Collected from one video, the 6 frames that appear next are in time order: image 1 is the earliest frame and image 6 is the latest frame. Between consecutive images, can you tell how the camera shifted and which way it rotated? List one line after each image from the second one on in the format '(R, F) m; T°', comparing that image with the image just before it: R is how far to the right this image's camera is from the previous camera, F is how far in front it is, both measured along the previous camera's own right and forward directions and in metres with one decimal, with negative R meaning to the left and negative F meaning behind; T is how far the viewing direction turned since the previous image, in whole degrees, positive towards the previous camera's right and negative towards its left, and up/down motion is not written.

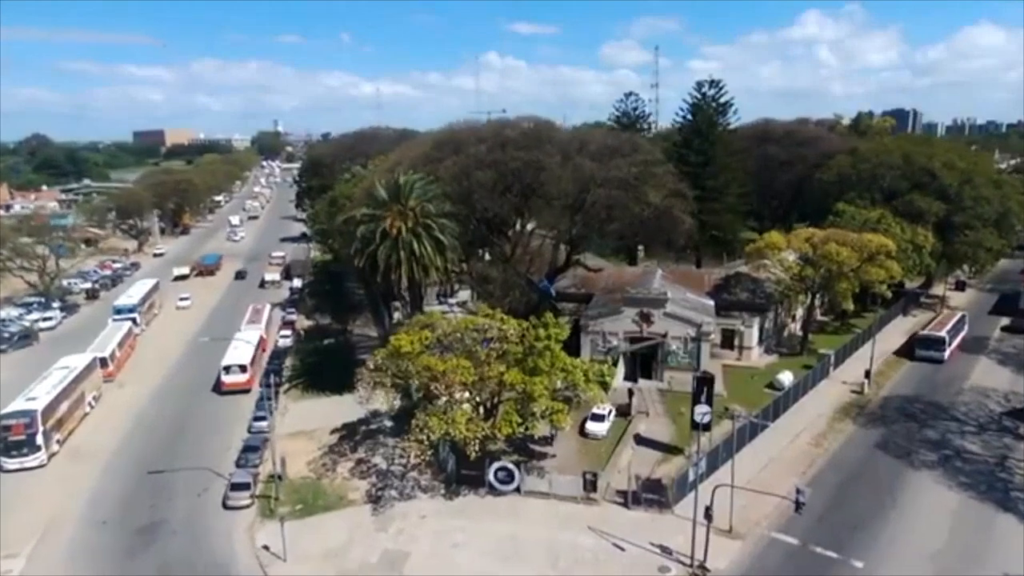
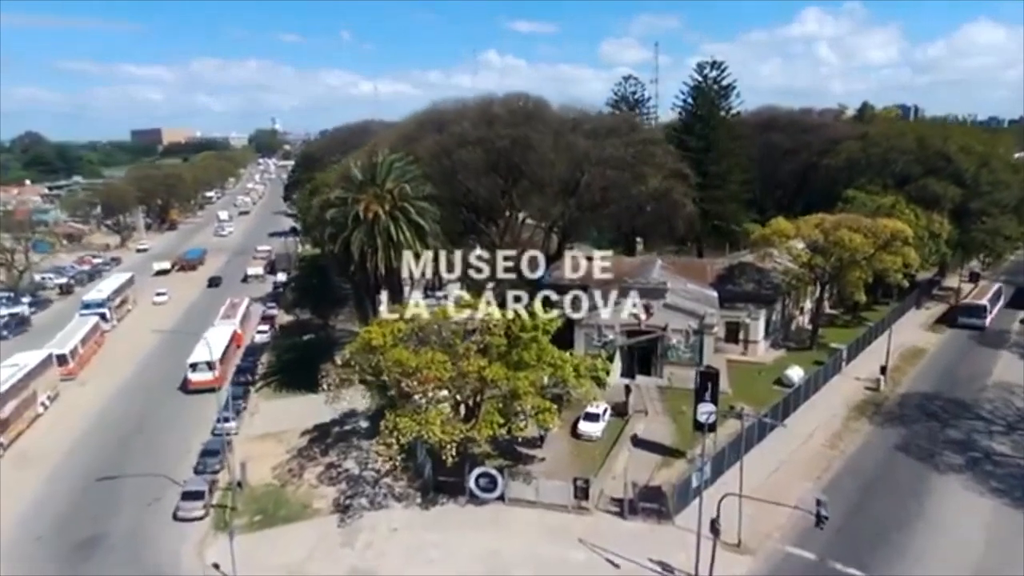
(+0.8, +3.9) m; 0°
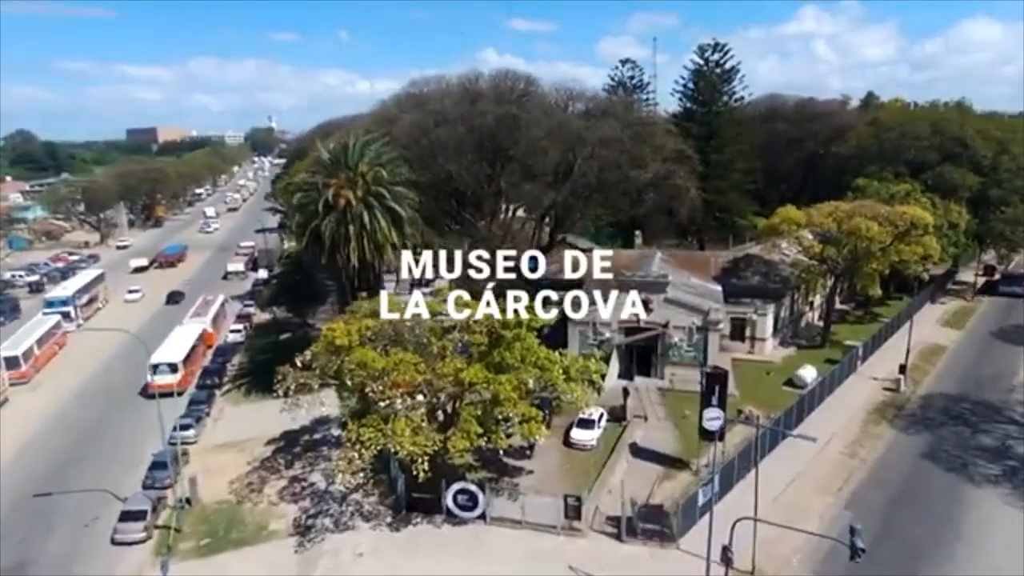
(+0.6, +4.1) m; 0°
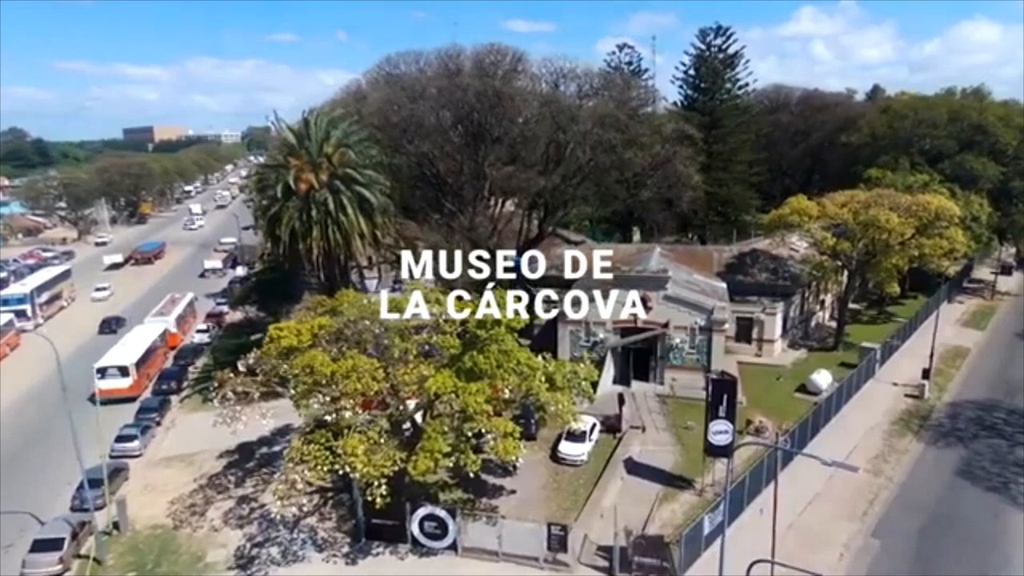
(+0.8, +4.3) m; 0°
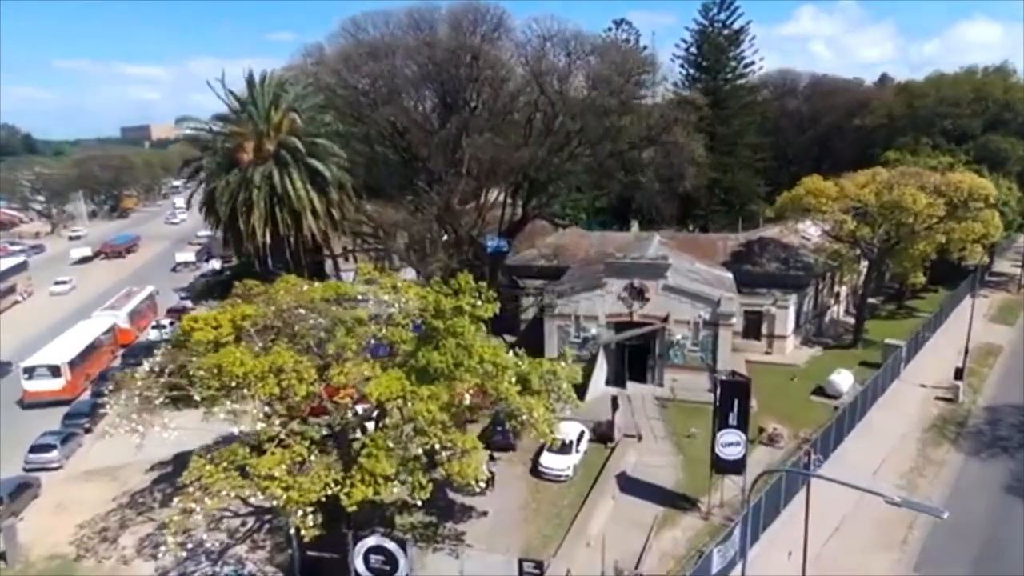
(+0.9, +4.9) m; 0°
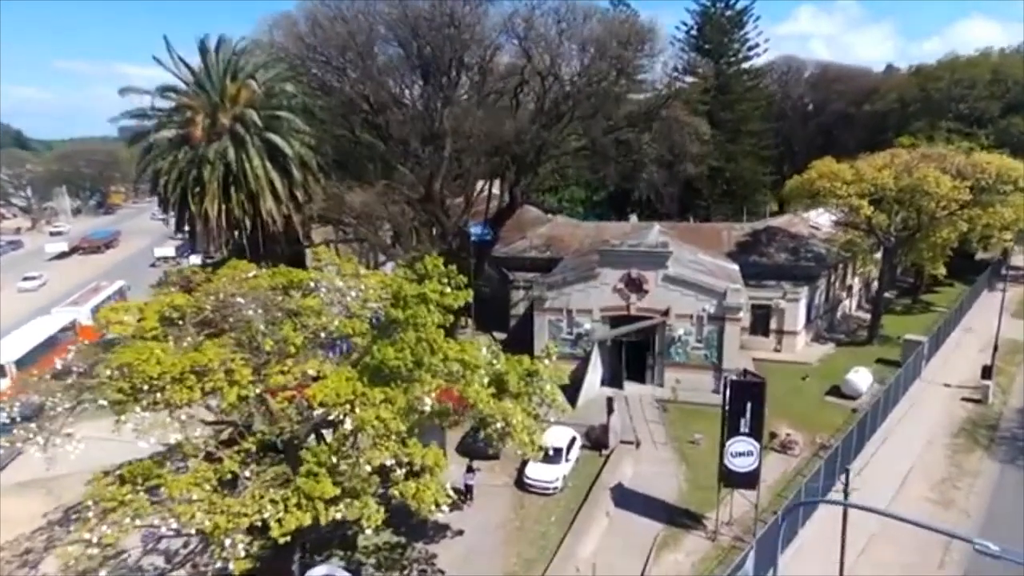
(+0.6, +3.3) m; 0°
